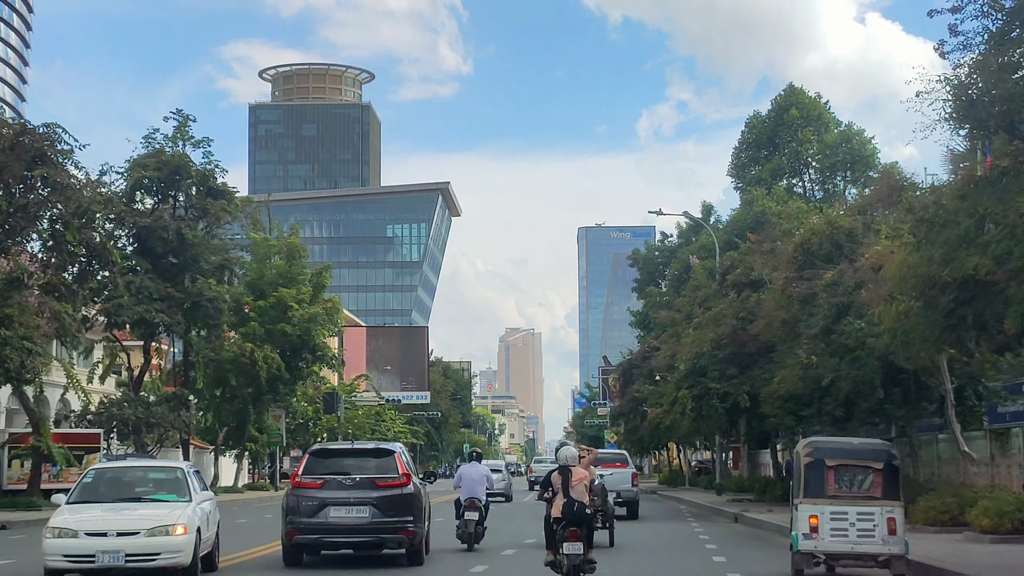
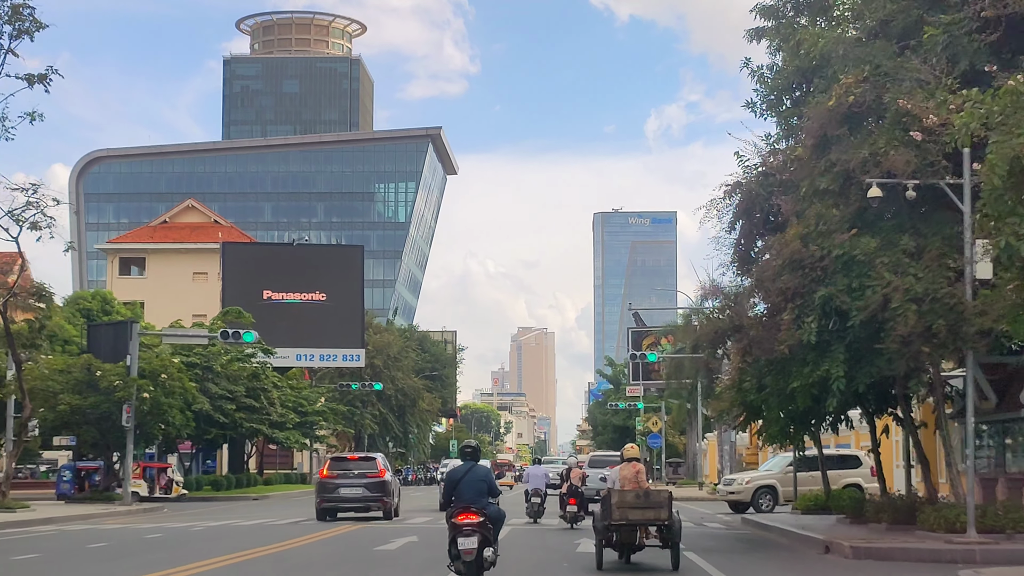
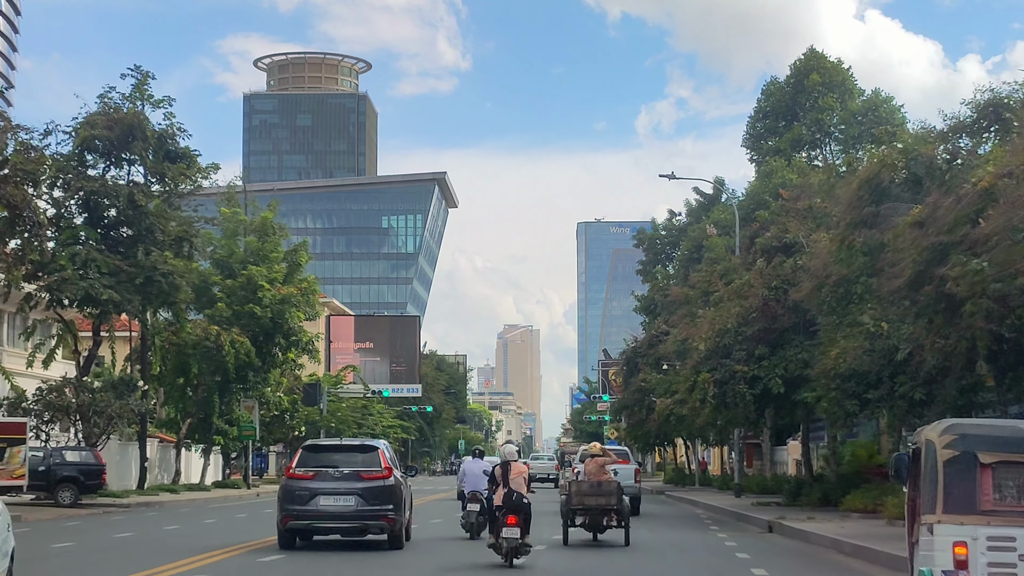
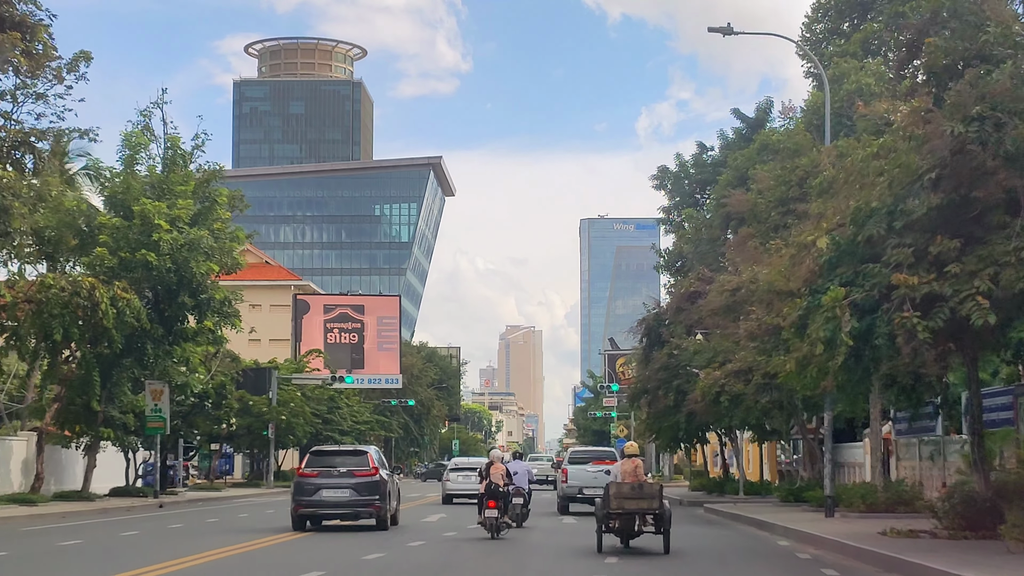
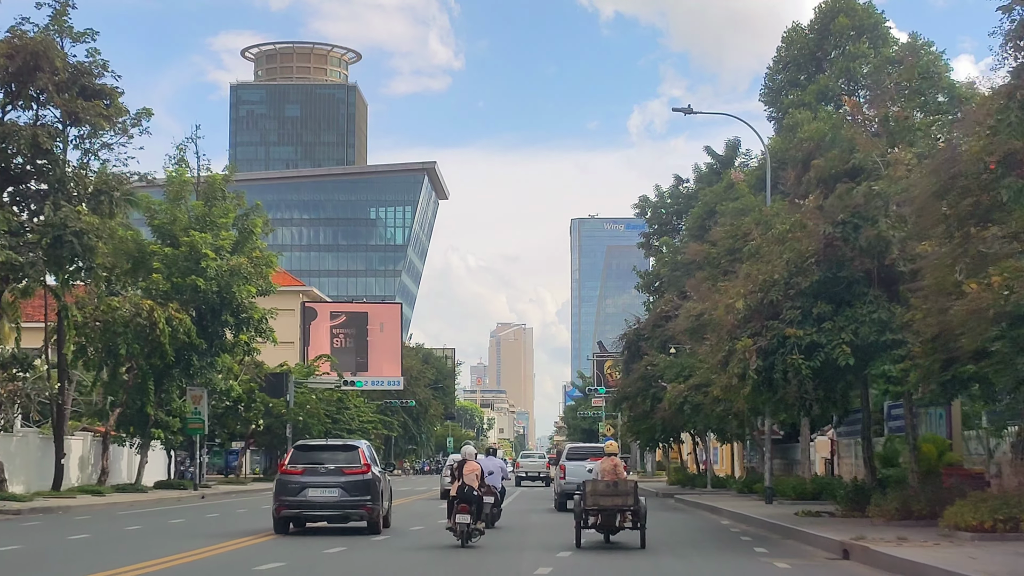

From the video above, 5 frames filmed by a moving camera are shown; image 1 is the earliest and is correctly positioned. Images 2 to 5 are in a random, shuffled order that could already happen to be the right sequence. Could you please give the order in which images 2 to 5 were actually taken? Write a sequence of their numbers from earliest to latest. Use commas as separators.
3, 5, 4, 2
